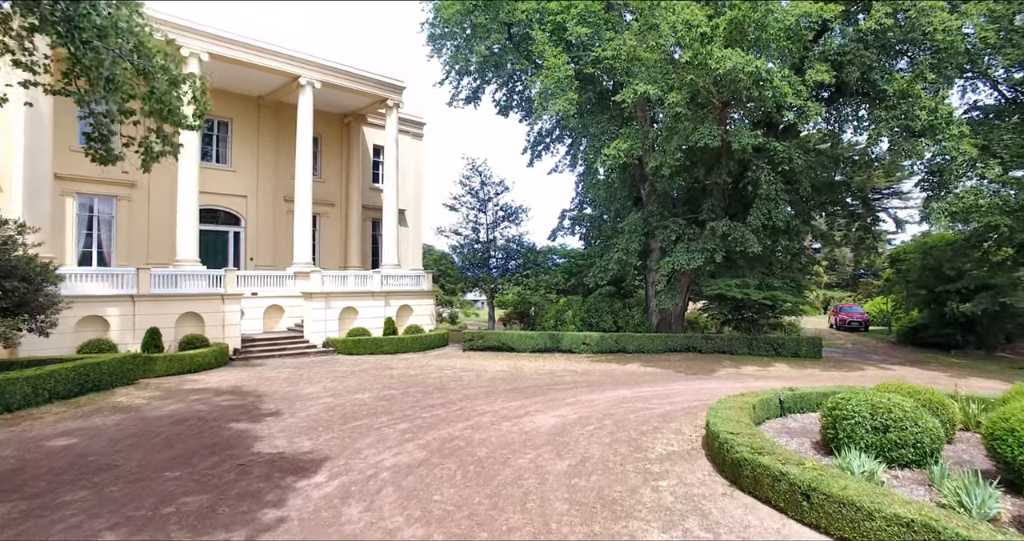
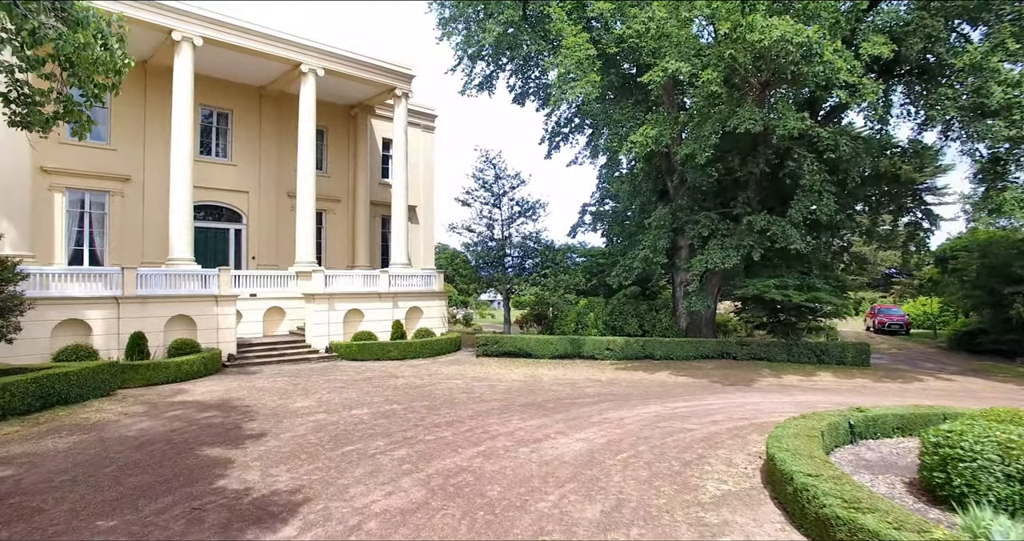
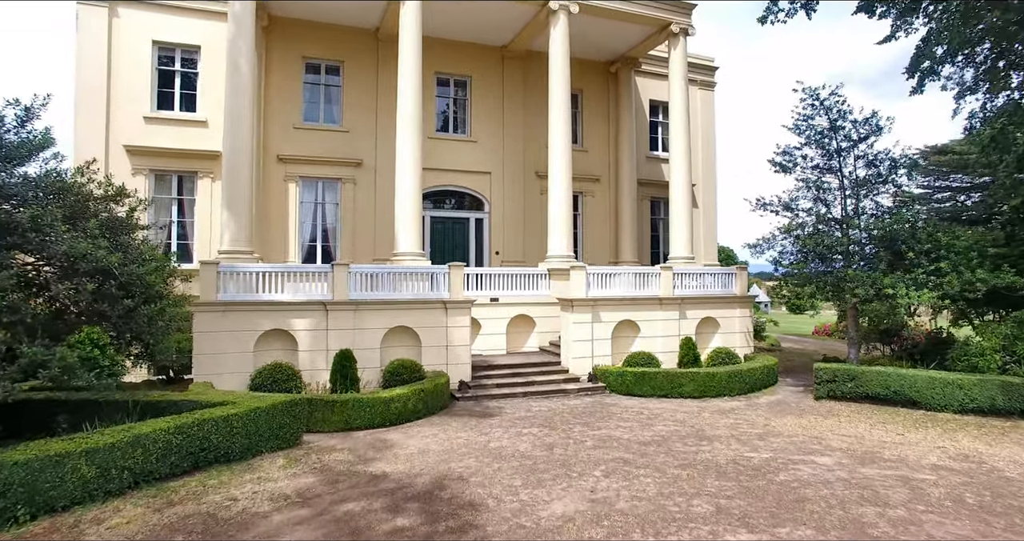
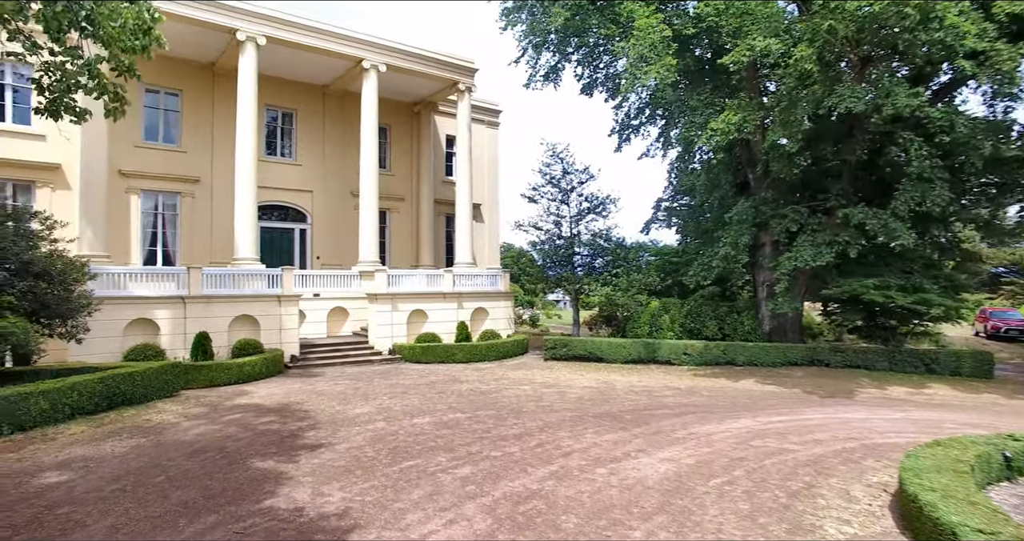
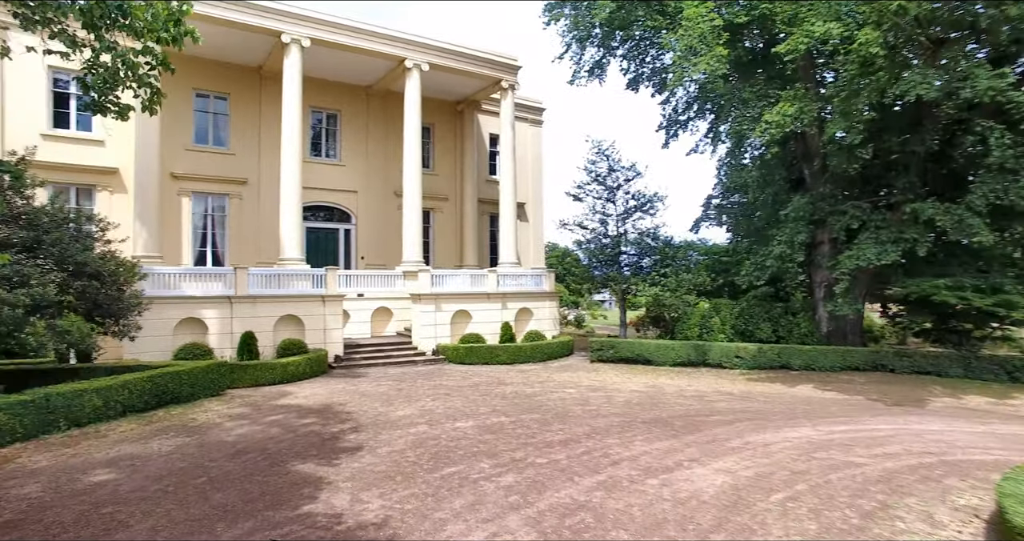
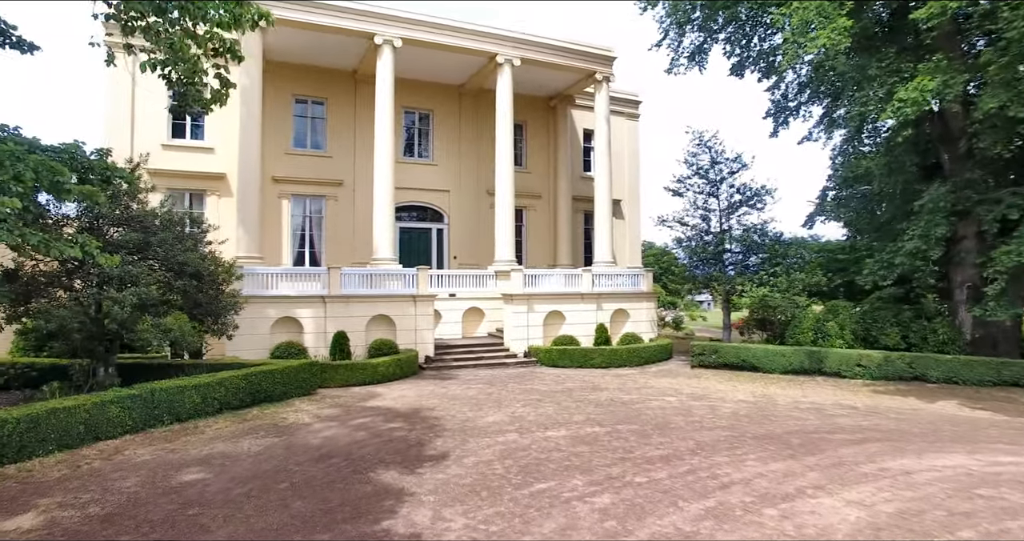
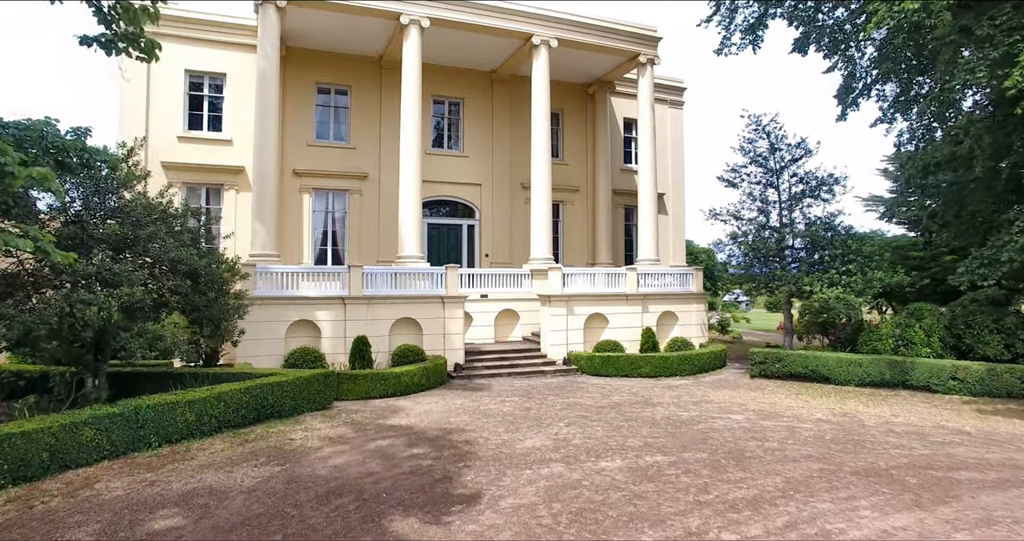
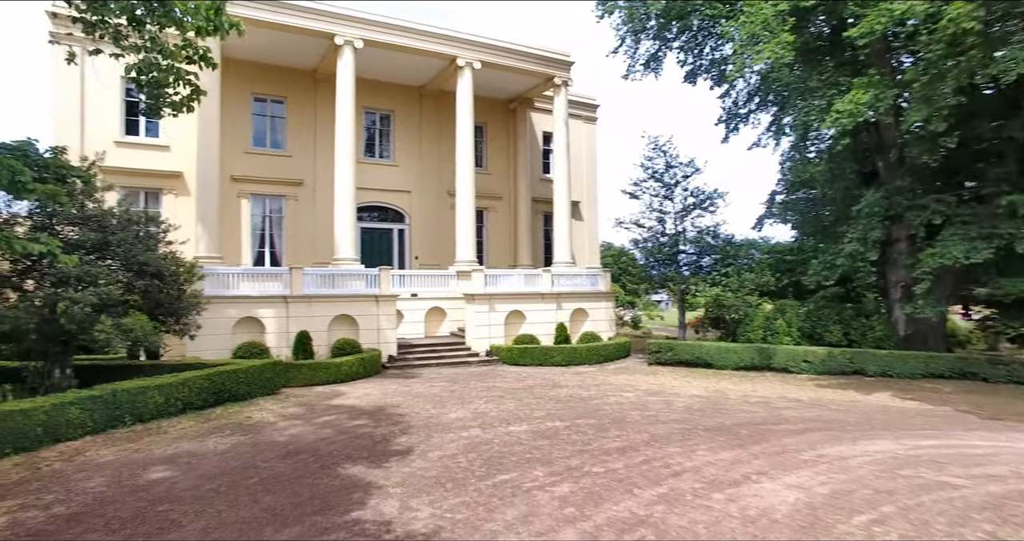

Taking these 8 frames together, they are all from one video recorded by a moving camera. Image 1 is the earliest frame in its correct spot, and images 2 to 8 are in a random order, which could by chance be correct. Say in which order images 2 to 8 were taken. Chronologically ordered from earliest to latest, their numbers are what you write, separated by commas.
2, 4, 5, 8, 6, 7, 3
